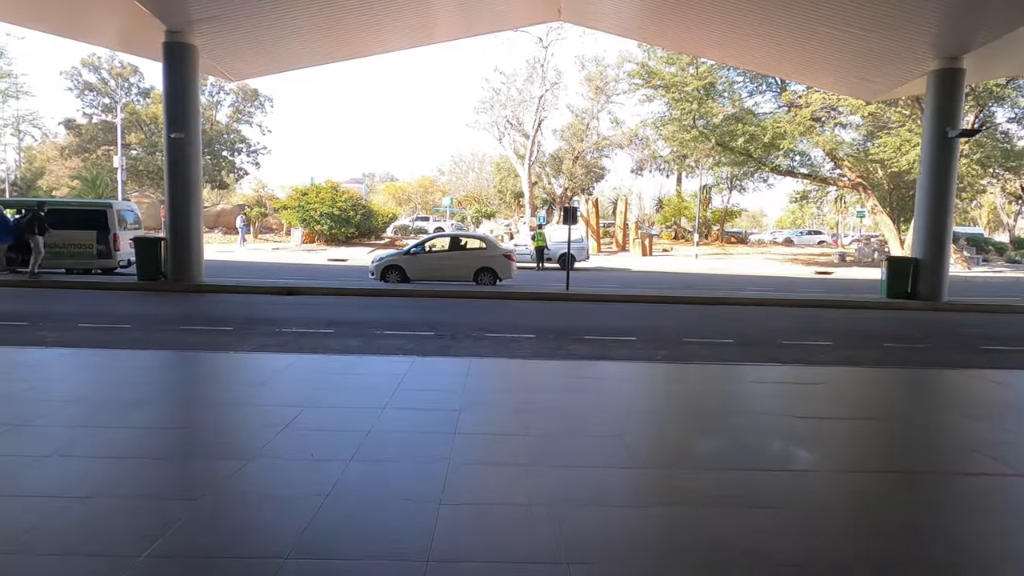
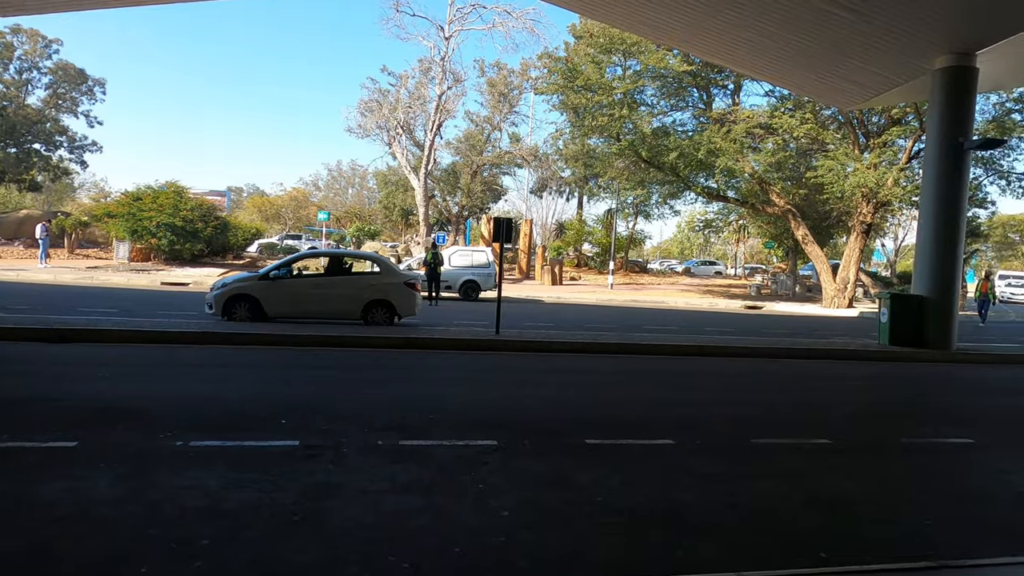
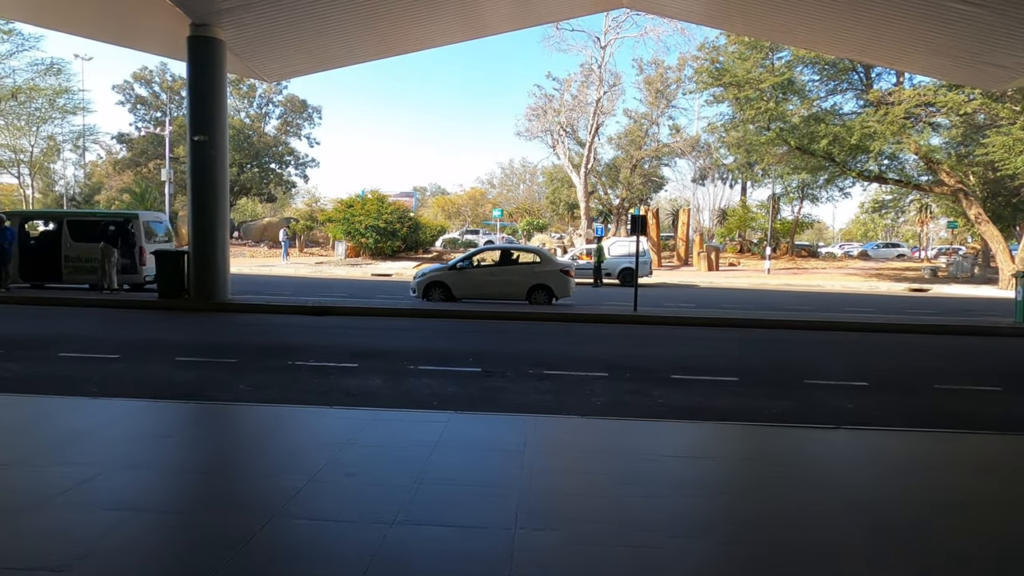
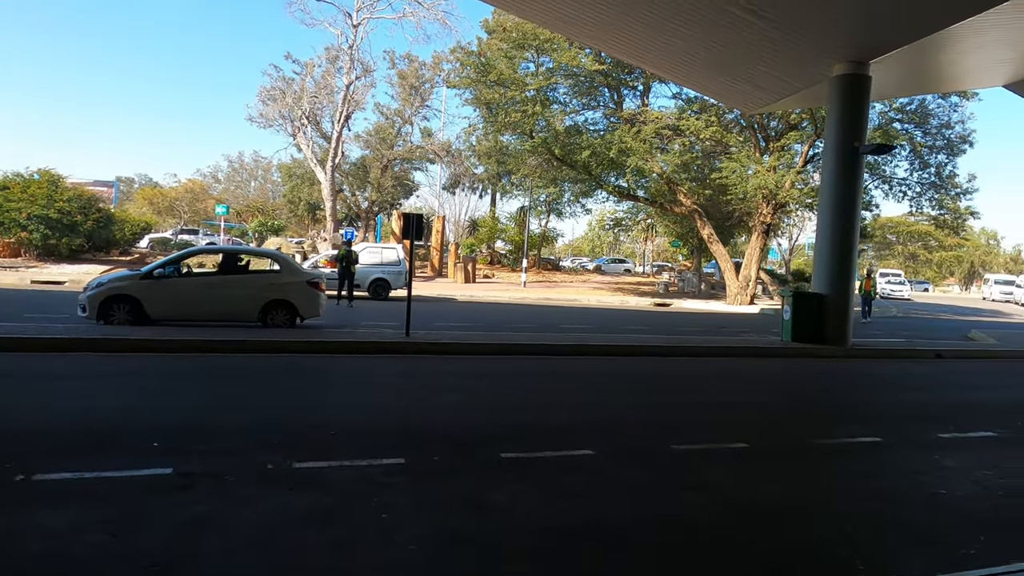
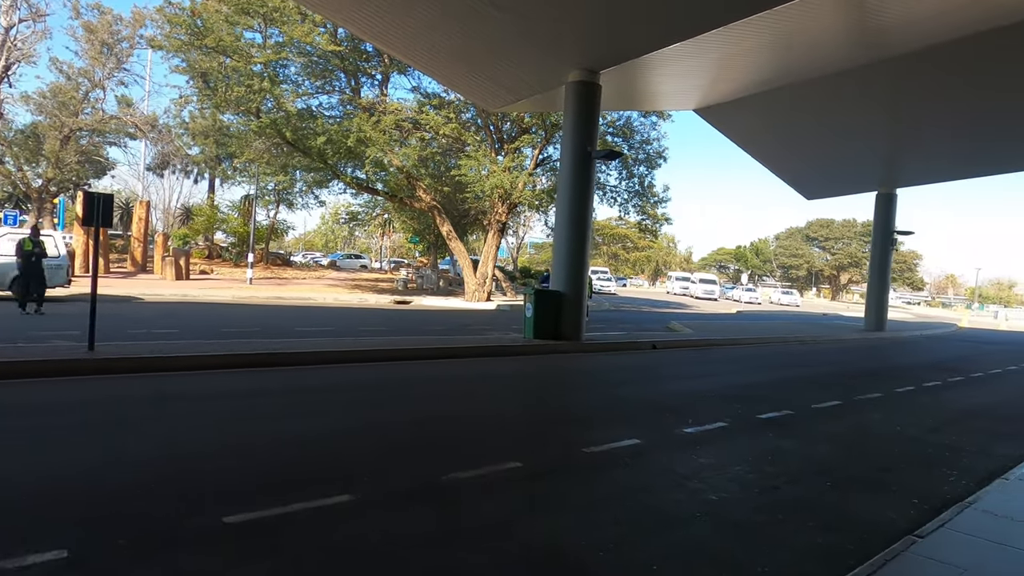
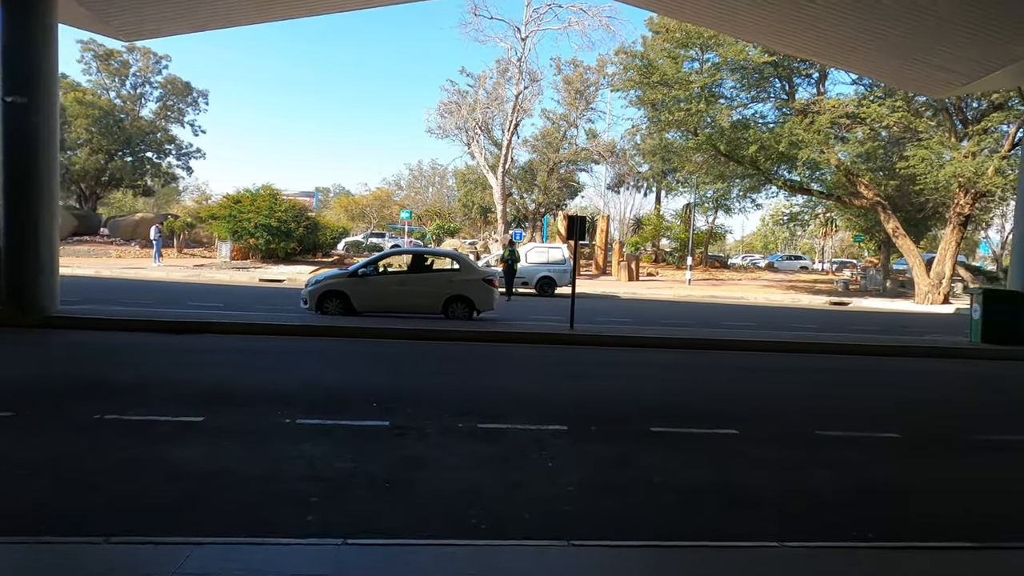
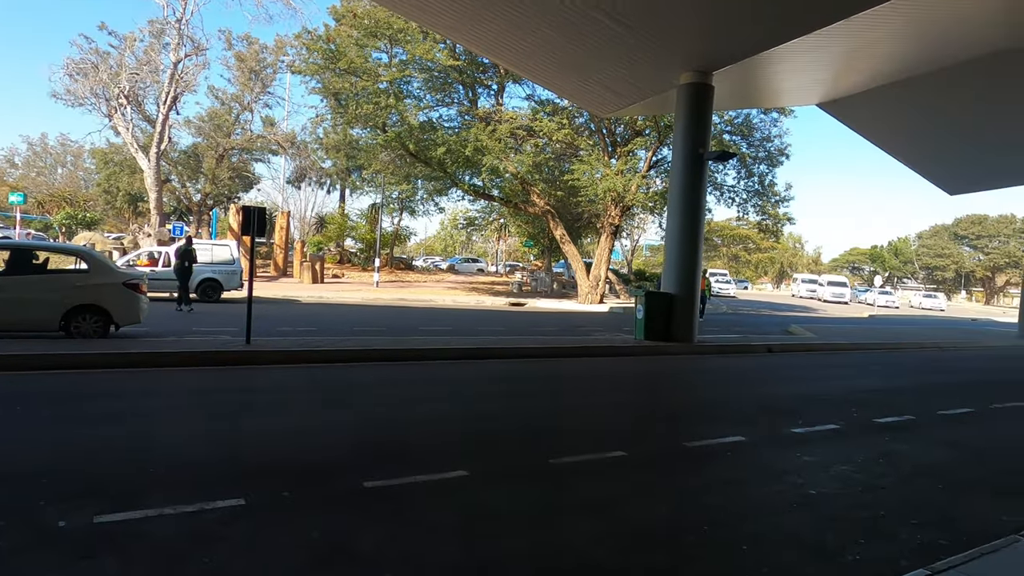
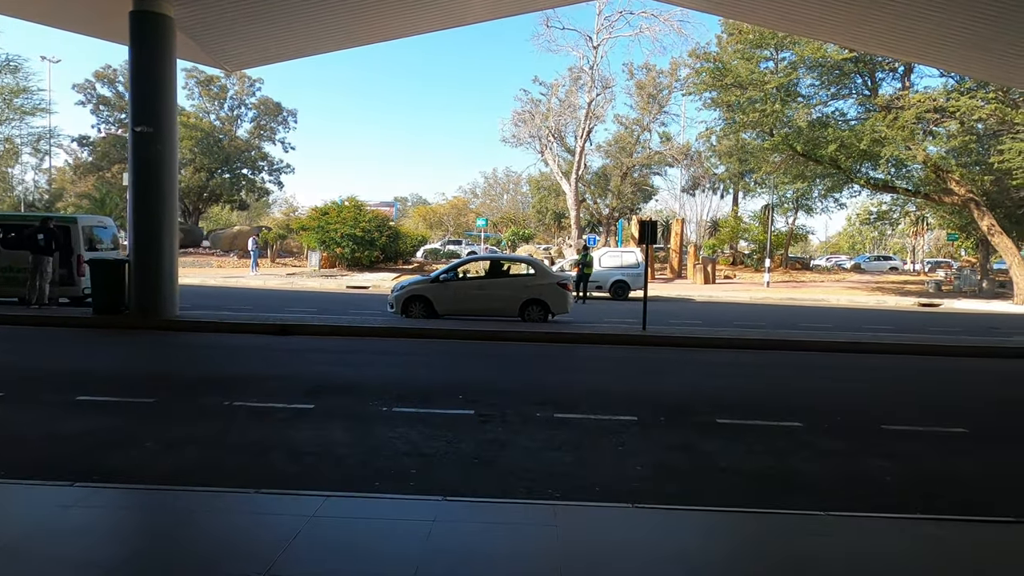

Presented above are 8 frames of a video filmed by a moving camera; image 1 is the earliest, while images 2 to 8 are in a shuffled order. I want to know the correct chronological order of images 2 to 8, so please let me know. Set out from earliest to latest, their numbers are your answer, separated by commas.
3, 8, 6, 2, 4, 7, 5
